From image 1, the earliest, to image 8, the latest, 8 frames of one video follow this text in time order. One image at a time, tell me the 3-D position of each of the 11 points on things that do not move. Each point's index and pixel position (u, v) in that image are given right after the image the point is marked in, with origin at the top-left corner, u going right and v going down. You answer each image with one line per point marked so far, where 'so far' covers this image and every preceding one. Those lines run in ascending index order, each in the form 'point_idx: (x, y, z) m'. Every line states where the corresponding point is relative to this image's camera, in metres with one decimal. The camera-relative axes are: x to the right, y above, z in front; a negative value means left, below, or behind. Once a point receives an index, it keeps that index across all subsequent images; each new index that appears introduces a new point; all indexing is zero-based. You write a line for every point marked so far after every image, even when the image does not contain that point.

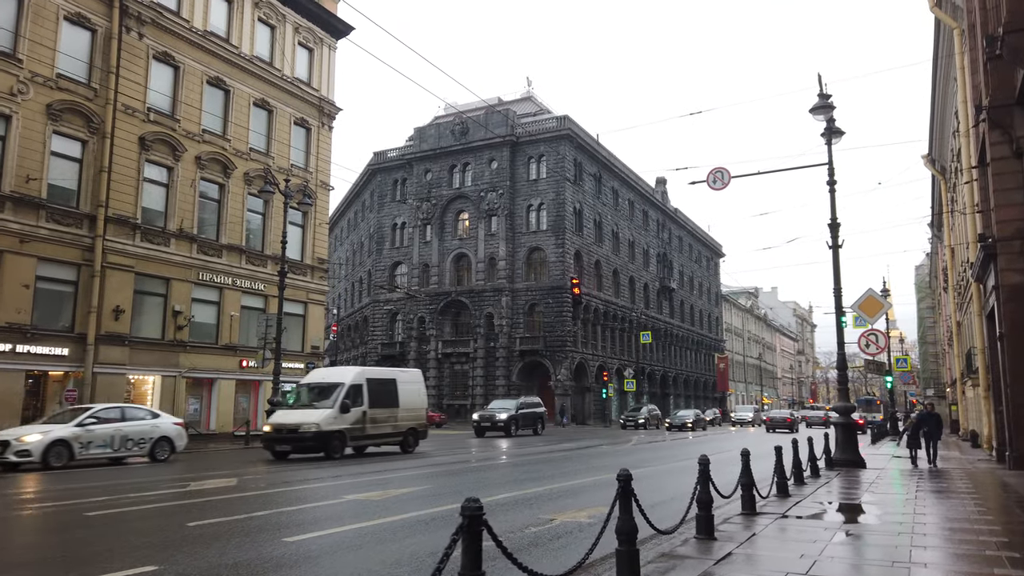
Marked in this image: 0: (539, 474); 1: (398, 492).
0: (+0.8, -4.1, +17.0) m
1: (-1.8, -3.3, +12.1) m
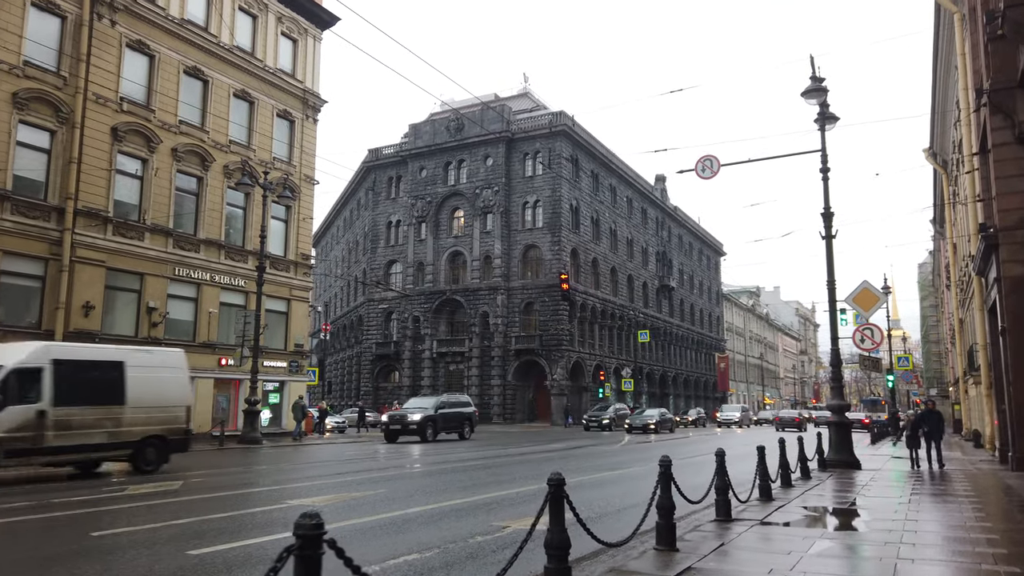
0: (+0.2, -4.0, +16.1) m
1: (-2.4, -3.1, +11.2) m
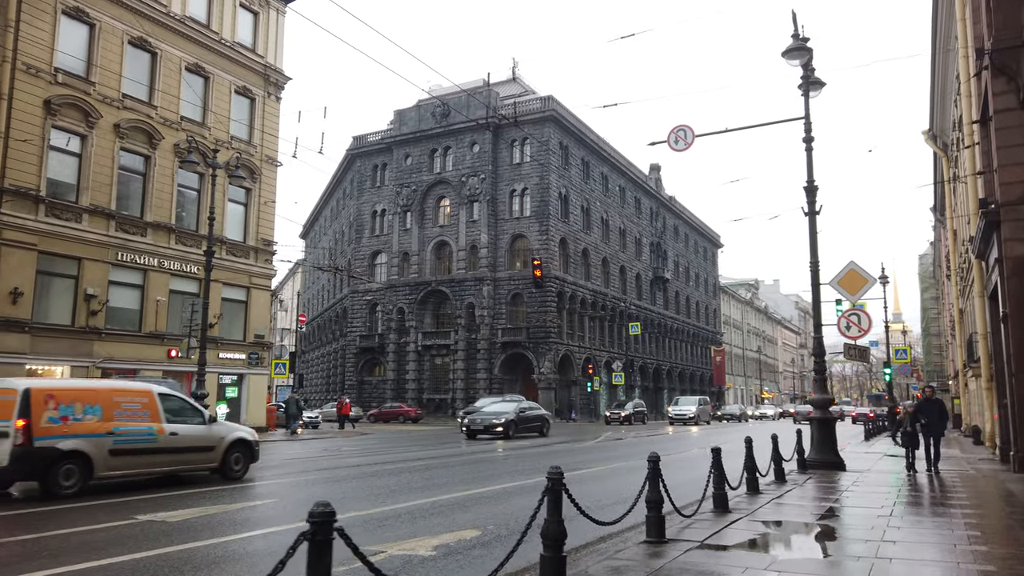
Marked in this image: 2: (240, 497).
0: (-0.9, -3.6, +14.4) m
1: (-3.5, -2.8, +9.5) m
2: (-4.0, -3.1, +11.2) m
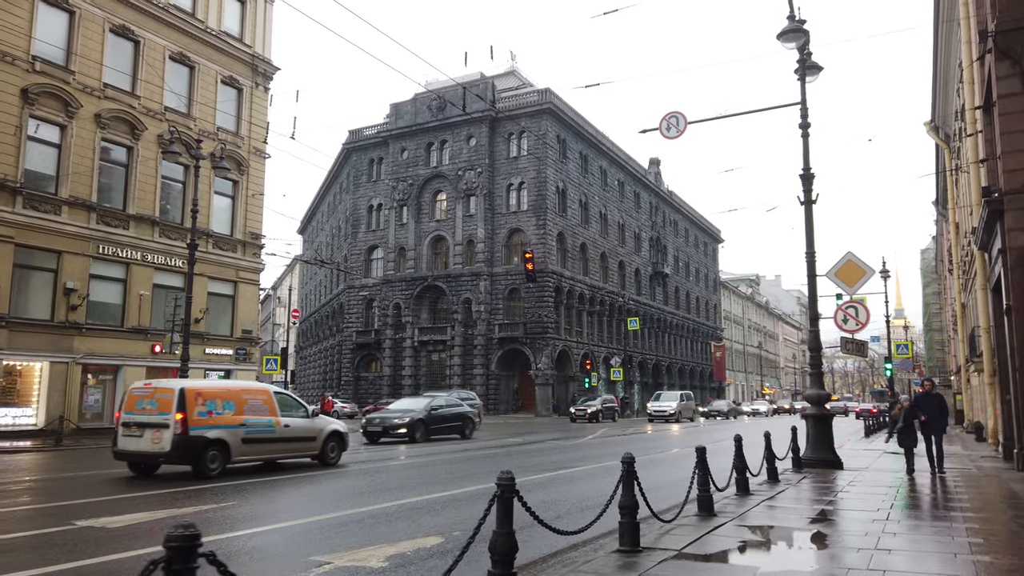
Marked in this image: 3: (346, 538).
0: (-1.2, -3.4, +13.8) m
1: (-3.9, -2.7, +9.0) m
2: (-4.3, -2.9, +10.6) m
3: (-1.7, -2.5, +7.6) m
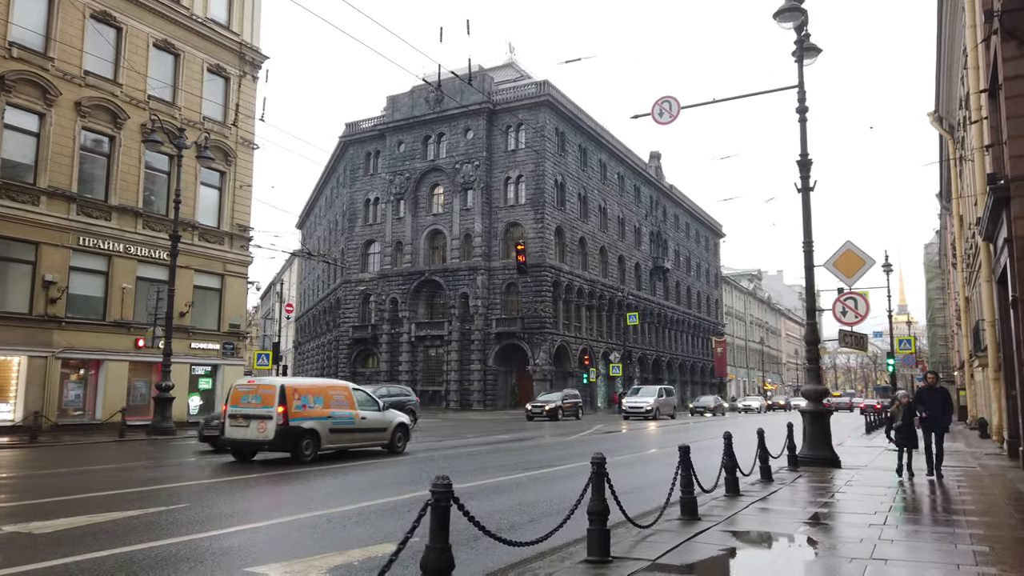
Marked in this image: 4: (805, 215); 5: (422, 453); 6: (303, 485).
0: (-1.5, -3.3, +13.2) m
1: (-4.2, -2.5, +8.4) m
2: (-4.6, -2.8, +10.0) m
3: (-2.0, -2.4, +7.0) m
4: (+5.8, +1.4, +15.1) m
5: (-2.2, -3.9, +18.0) m
6: (-3.2, -3.0, +11.6) m
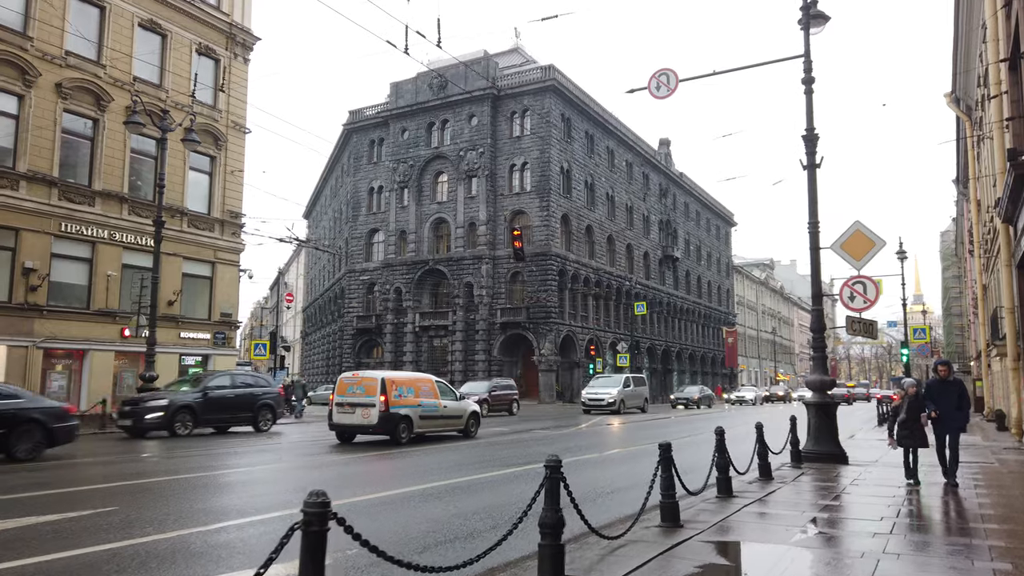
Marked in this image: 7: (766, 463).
0: (-1.8, -3.0, +12.4) m
1: (-4.6, -2.3, +7.6) m
2: (-5.0, -2.5, +9.3) m
3: (-2.4, -2.2, +6.1) m
4: (+5.6, +1.7, +14.1) m
5: (-2.4, -3.5, +17.1) m
6: (-3.5, -2.8, +10.8) m
7: (+3.8, -2.6, +11.3) m
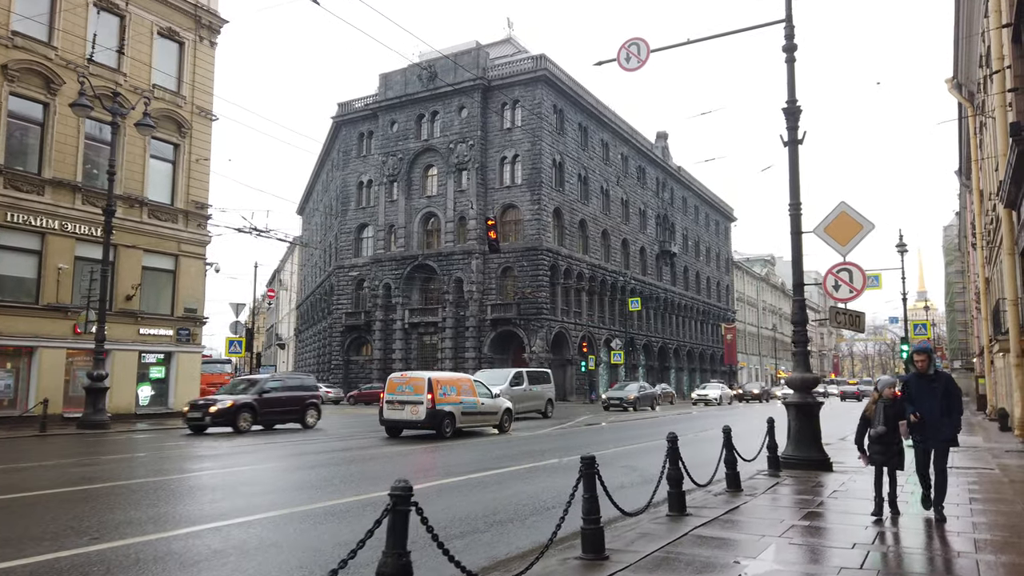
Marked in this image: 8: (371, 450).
0: (-2.6, -2.8, +11.1) m
1: (-5.4, -2.2, +6.3) m
2: (-5.8, -2.4, +8.0) m
3: (-3.3, -2.0, +4.9) m
4: (+4.7, +1.9, +12.8) m
5: (-3.2, -3.4, +15.9) m
6: (-4.4, -2.6, +9.5) m
7: (+2.9, -2.4, +10.0) m
8: (-3.5, -3.7, +18.0) m
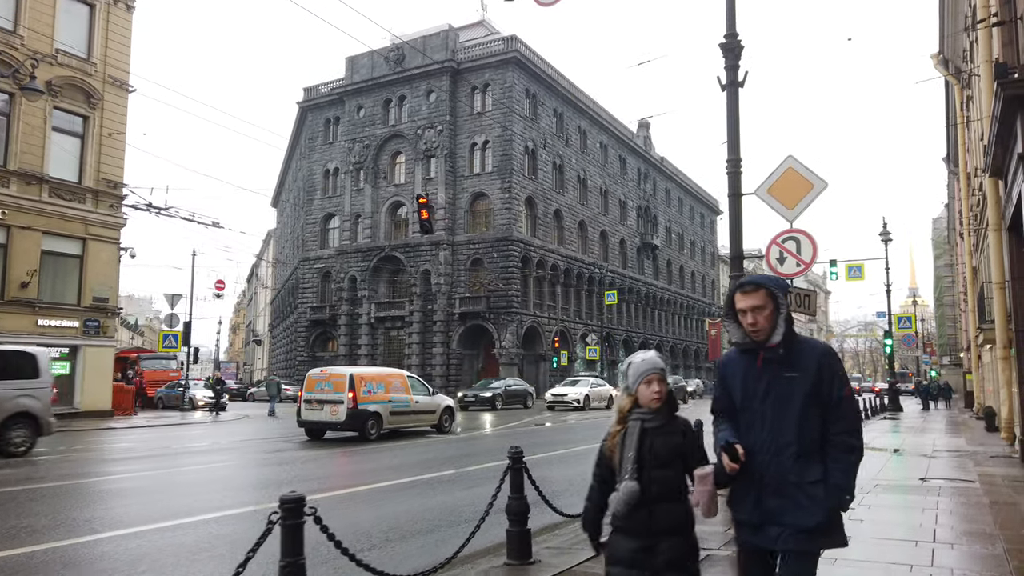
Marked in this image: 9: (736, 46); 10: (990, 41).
0: (-4.3, -2.5, +8.7) m
1: (-7.1, -1.8, +3.9) m
2: (-7.5, -2.0, +5.6) m
3: (-4.9, -1.7, +2.5) m
4: (+3.0, +2.3, +10.5) m
5: (-4.9, -3.0, +13.5) m
6: (-6.1, -2.2, +7.1) m
7: (+1.2, -2.1, +7.7) m
8: (-5.2, -3.3, +15.7) m
9: (+3.1, +3.4, +10.6) m
10: (+9.7, +5.1, +15.5) m
